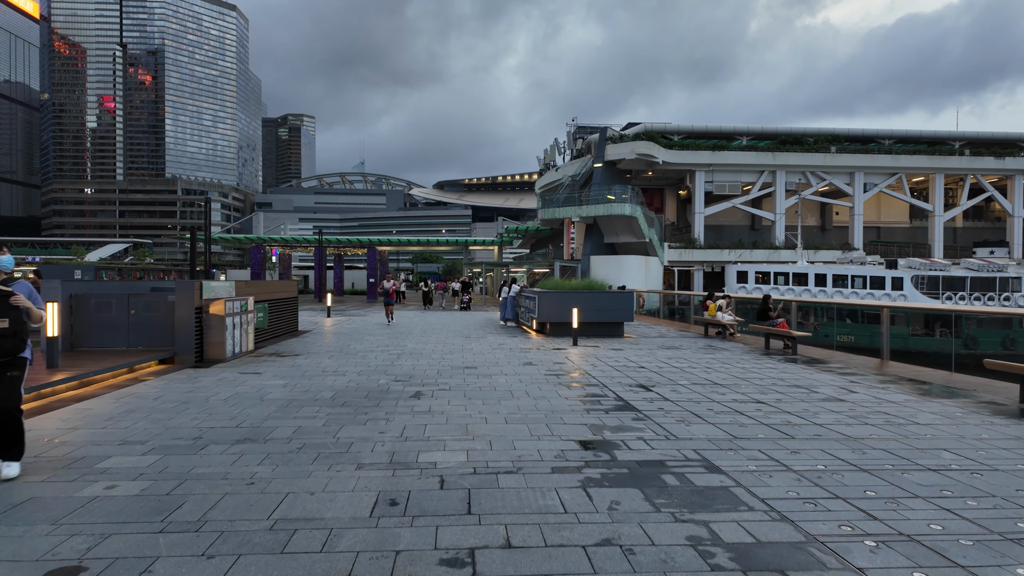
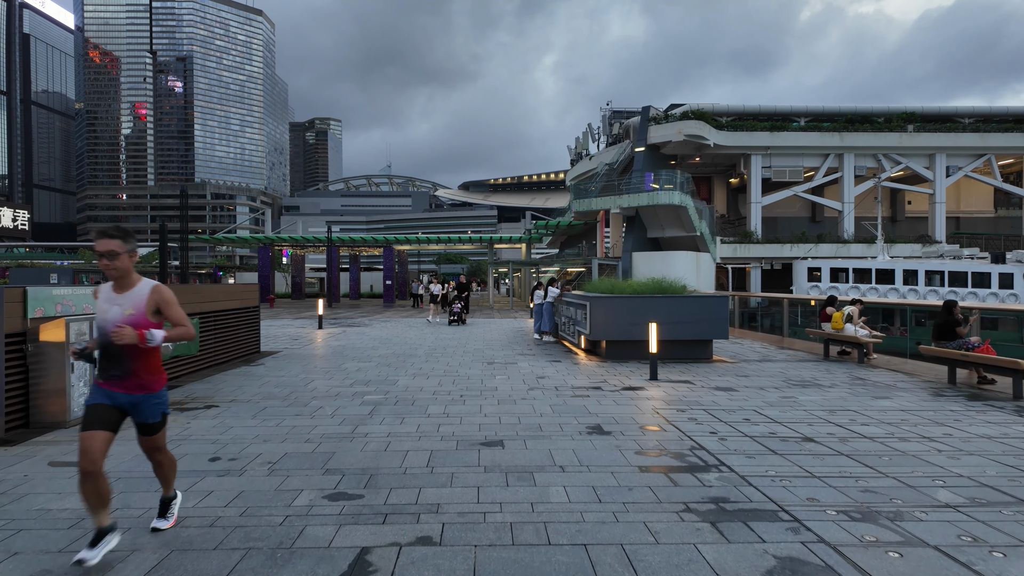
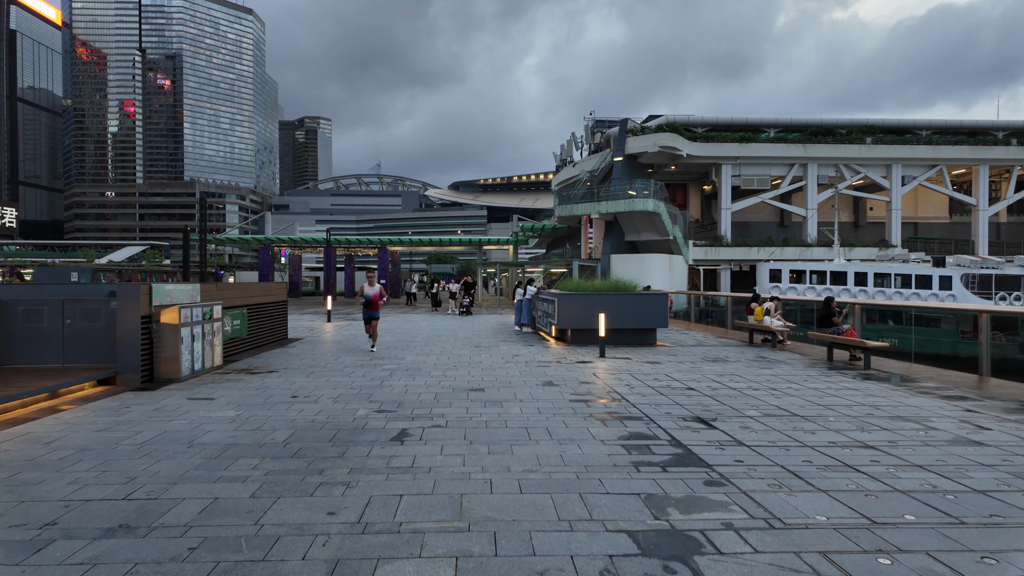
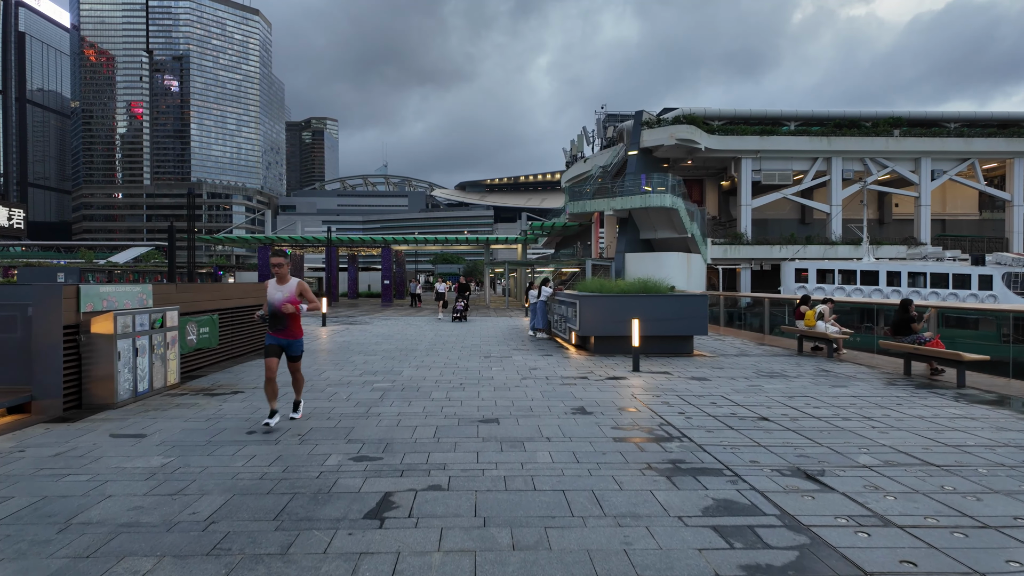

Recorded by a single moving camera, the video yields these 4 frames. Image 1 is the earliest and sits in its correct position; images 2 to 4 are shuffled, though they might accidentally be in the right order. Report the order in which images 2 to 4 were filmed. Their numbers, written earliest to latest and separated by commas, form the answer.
3, 4, 2
